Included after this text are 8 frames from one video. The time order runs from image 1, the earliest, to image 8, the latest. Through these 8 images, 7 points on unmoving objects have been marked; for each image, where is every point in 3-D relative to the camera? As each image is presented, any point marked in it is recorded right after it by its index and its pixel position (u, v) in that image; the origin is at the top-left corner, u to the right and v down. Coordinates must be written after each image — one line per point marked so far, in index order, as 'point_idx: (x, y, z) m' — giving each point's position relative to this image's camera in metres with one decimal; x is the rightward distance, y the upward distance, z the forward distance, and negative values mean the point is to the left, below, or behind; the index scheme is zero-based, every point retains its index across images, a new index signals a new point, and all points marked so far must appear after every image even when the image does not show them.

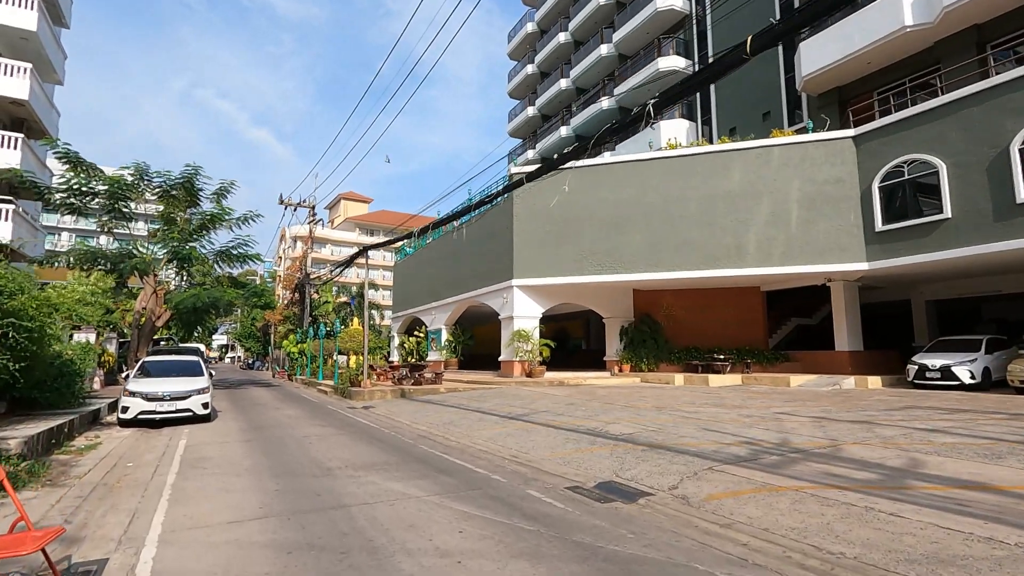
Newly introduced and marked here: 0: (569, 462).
0: (+0.9, -2.8, +8.6) m
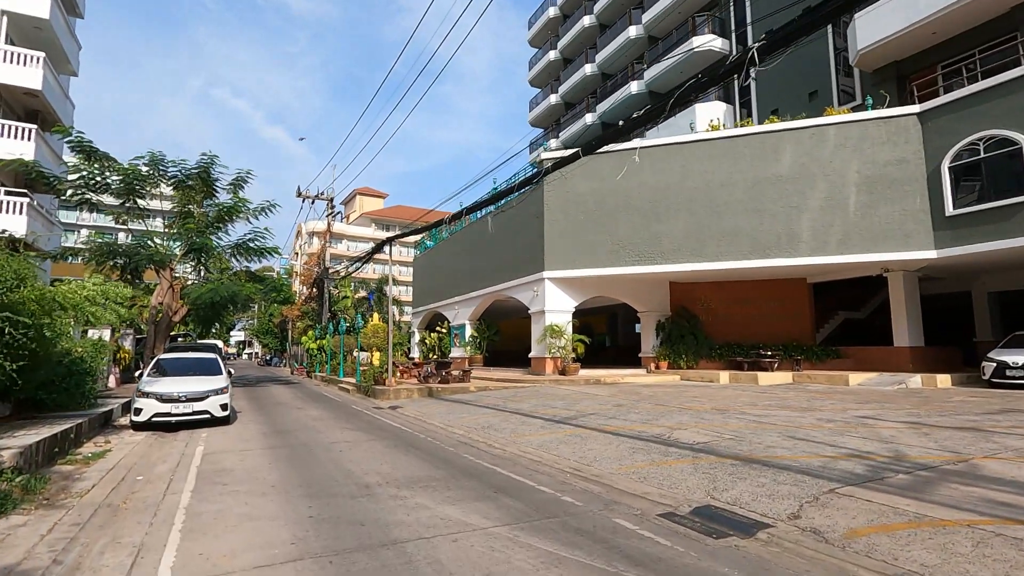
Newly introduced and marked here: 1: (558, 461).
0: (+1.9, -2.6, +7.3) m
1: (+0.7, -2.8, +8.7) m
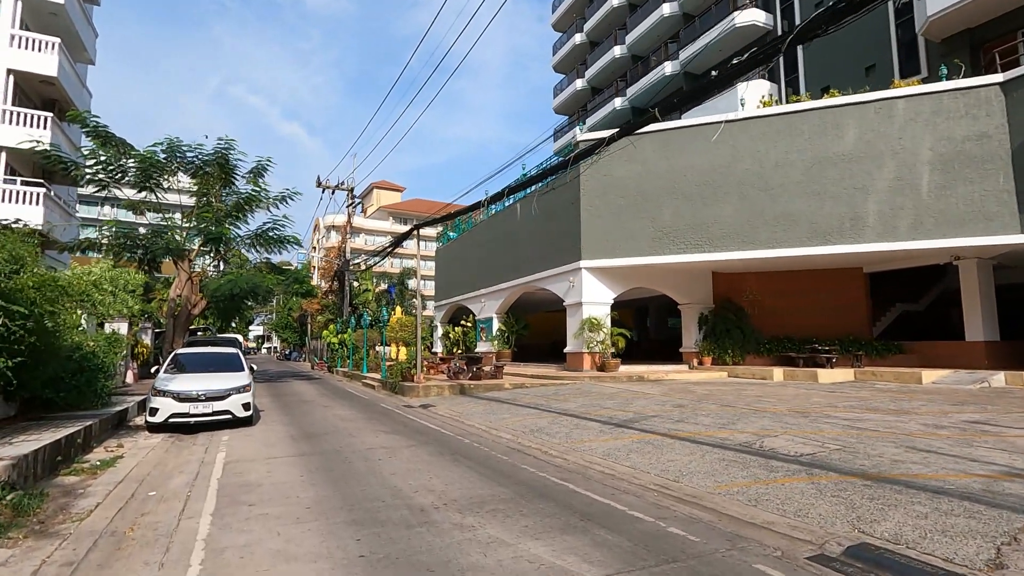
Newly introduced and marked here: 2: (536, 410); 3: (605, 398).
0: (+2.8, -2.4, +6.0) m
1: (+1.7, -2.6, +7.4) m
2: (+0.6, -3.1, +13.5) m
3: (+2.5, -2.9, +14.1) m
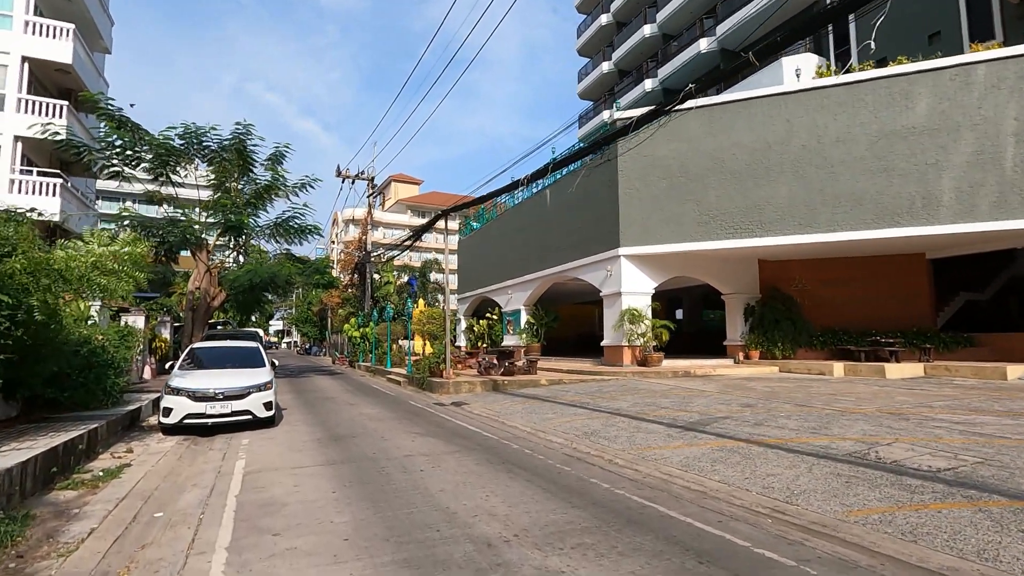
0: (+3.6, -2.2, +4.6) m
1: (+2.5, -2.4, +6.1) m
2: (+1.6, -2.8, +12.2) m
3: (+3.5, -2.6, +12.8) m
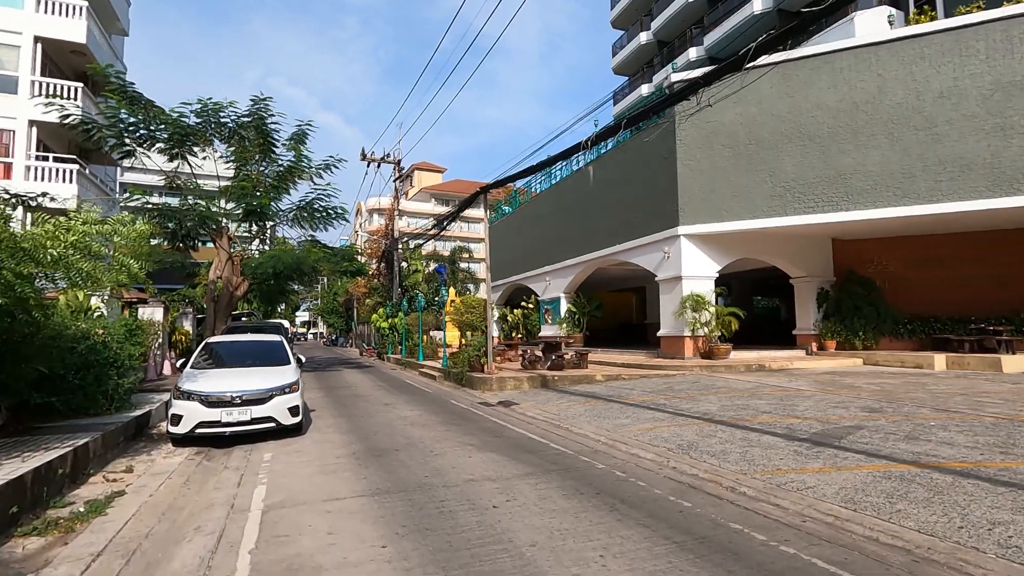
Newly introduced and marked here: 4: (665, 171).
0: (+4.5, -1.9, +2.7) m
1: (+3.5, -2.1, +4.1) m
2: (+2.8, -2.4, +10.3) m
3: (+4.8, -2.2, +10.8) m
4: (+5.1, +3.9, +17.6) m
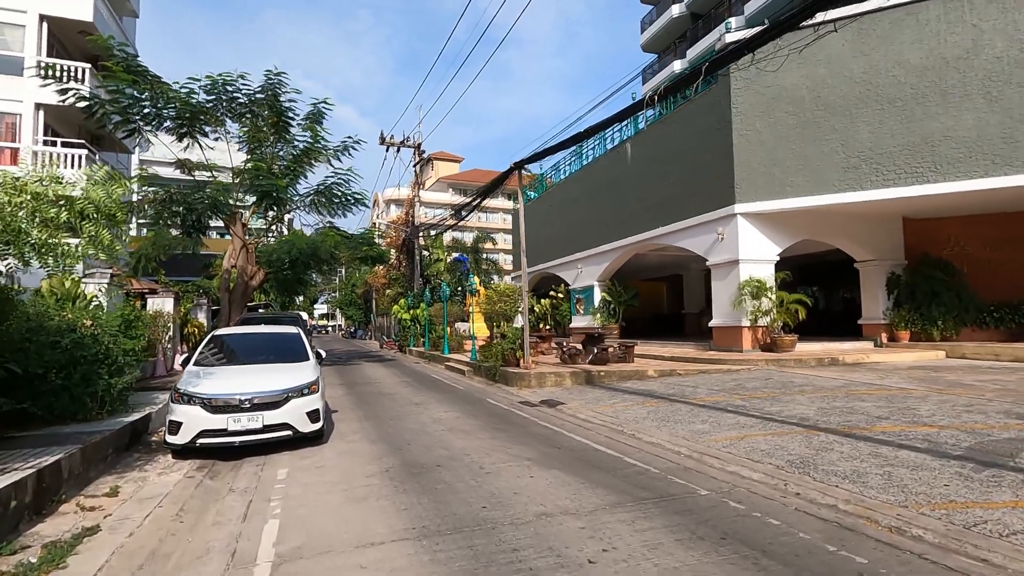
0: (+5.2, -1.7, +1.0) m
1: (+4.3, -1.9, +2.5) m
2: (+3.7, -2.1, +8.7) m
3: (+5.7, -1.9, +9.1) m
4: (+6.1, +4.3, +15.8) m
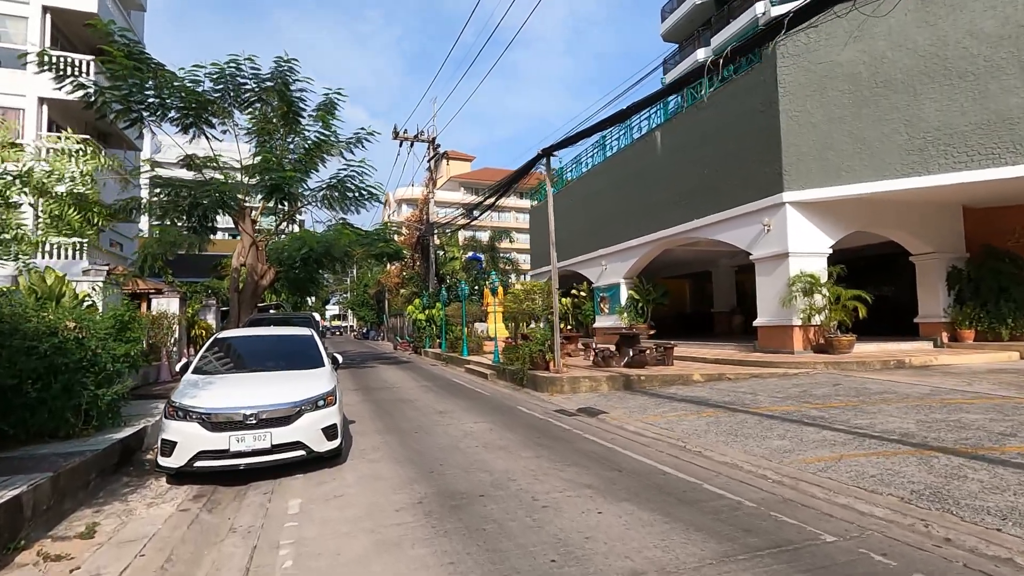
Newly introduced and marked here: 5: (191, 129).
0: (+5.7, -1.6, -0.3) m
1: (+4.8, -1.8, +1.3) m
2: (+4.4, -2.0, +7.5) m
3: (+6.3, -1.8, +7.9) m
4: (+6.9, +4.4, +14.5) m
5: (-10.9, +5.5, +18.2) m
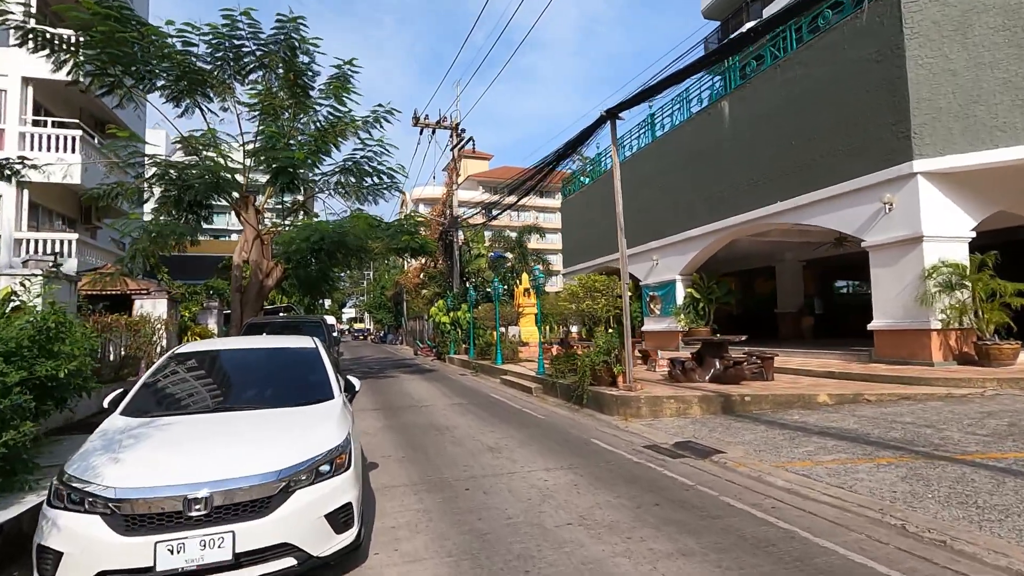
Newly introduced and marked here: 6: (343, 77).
0: (+6.5, -1.4, -3.2) m
1: (+5.6, -1.6, -1.6) m
2: (+5.4, -1.8, +4.6) m
3: (+7.3, -1.6, +4.9) m
4: (+8.1, +4.5, +11.6) m
5: (-9.6, +5.5, +15.7) m
6: (-5.7, +7.0, +17.8) m
